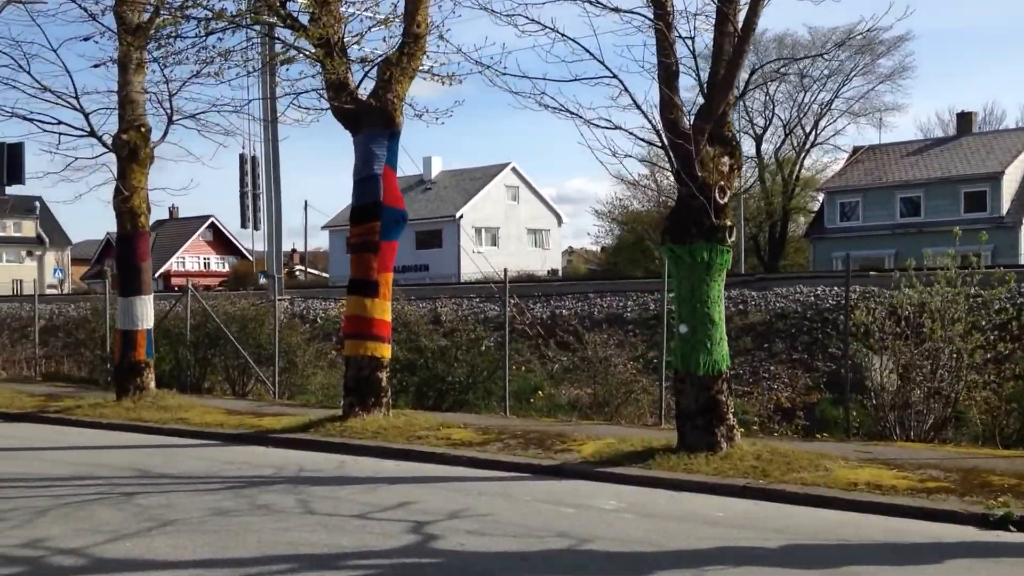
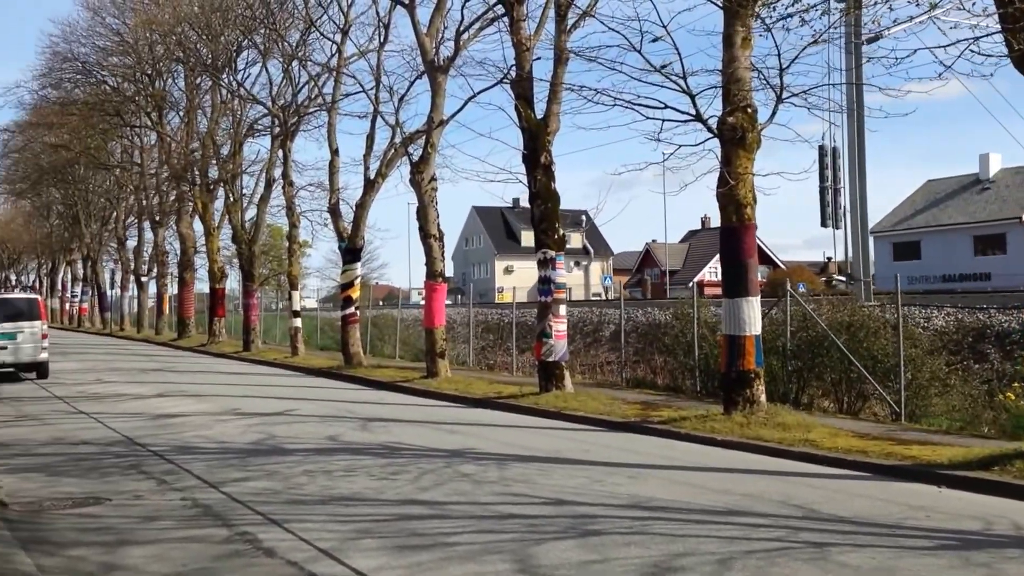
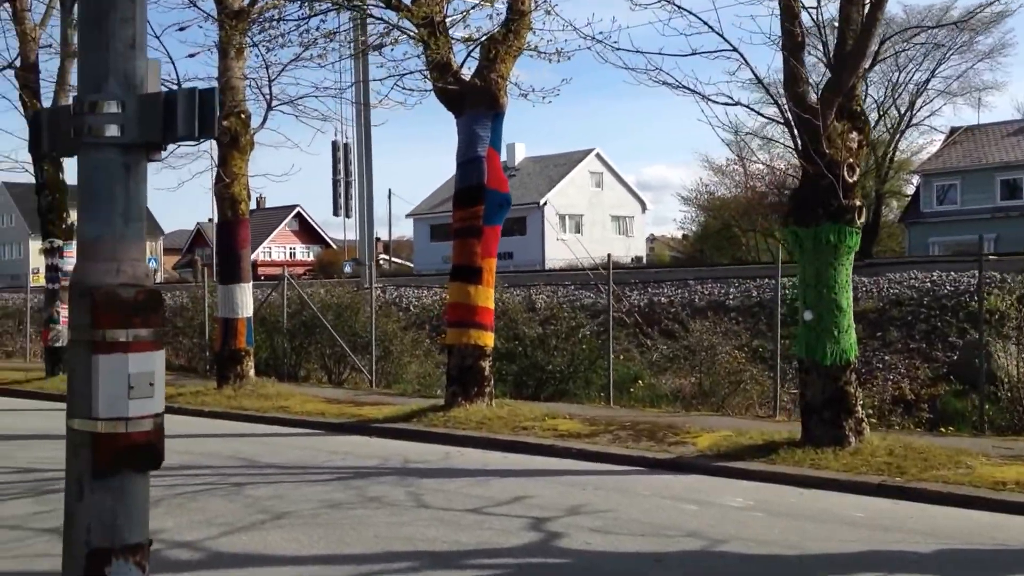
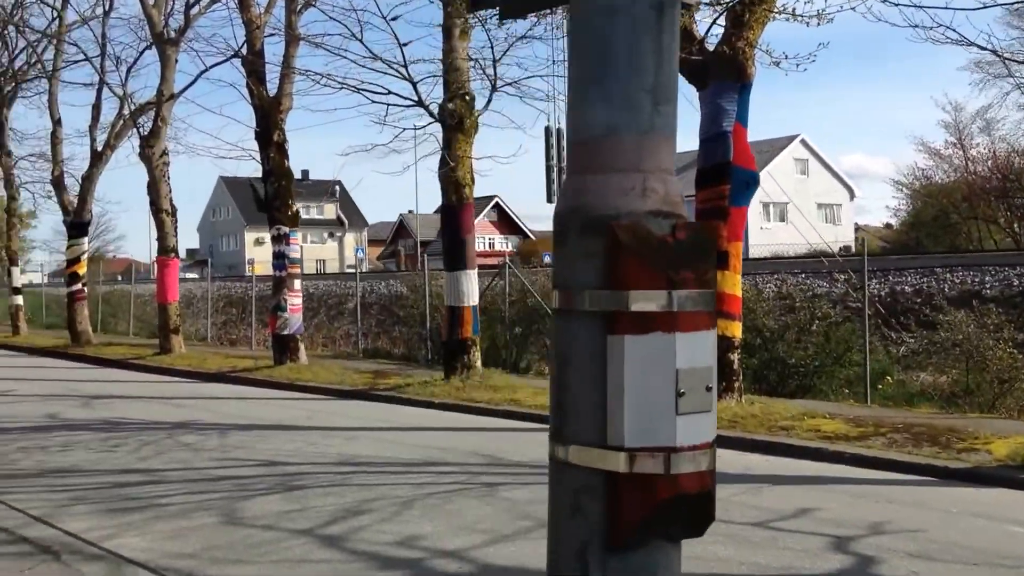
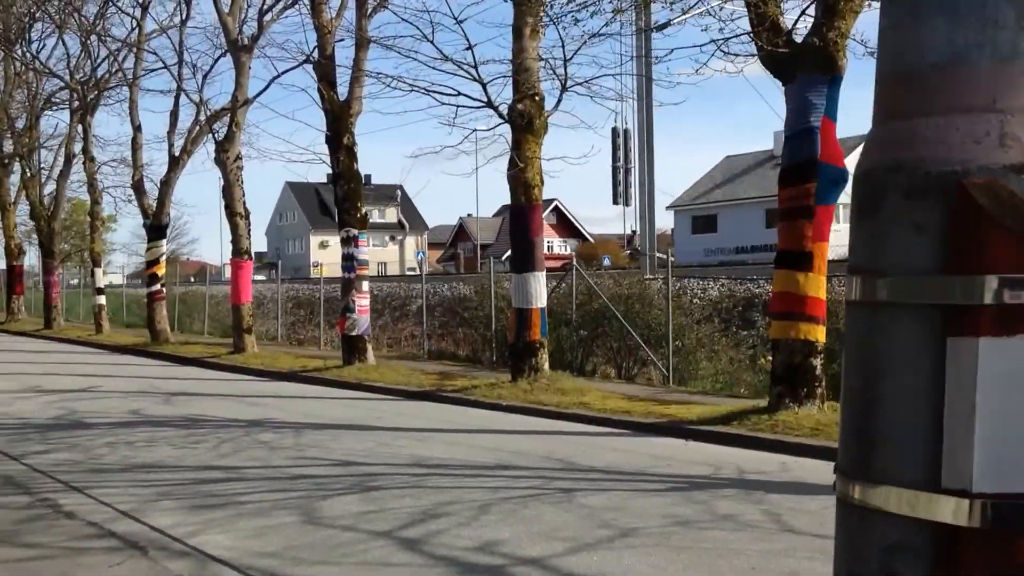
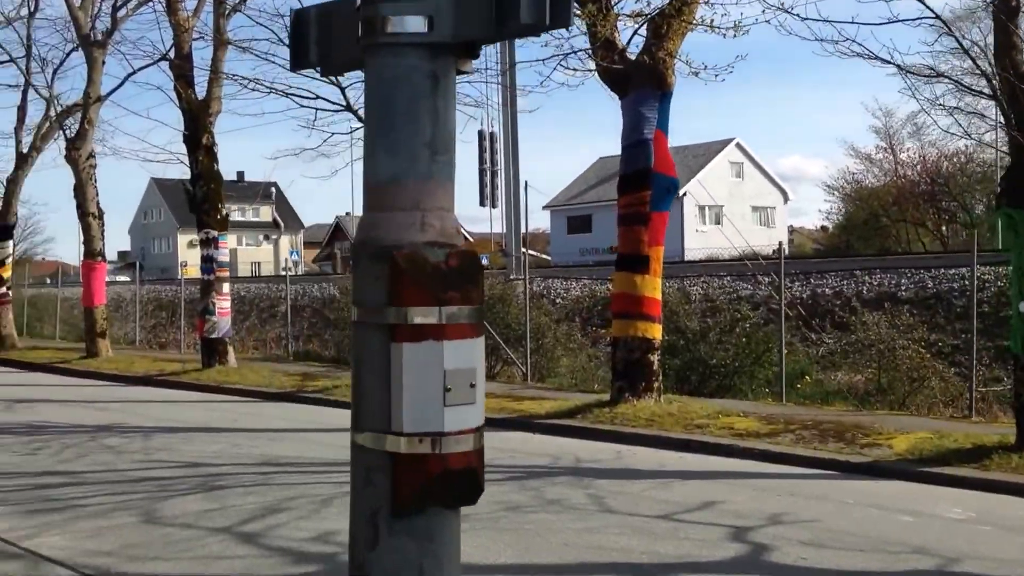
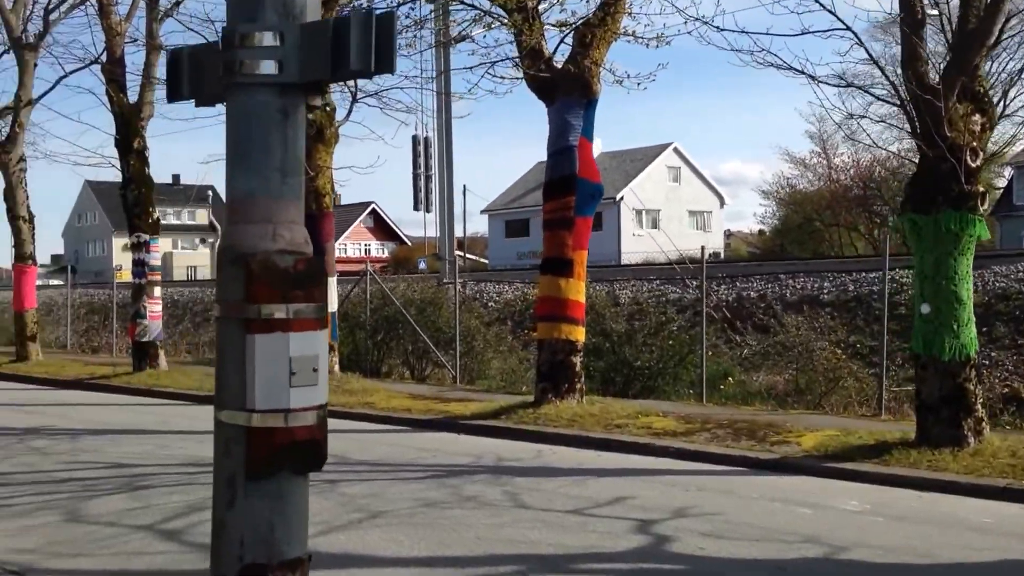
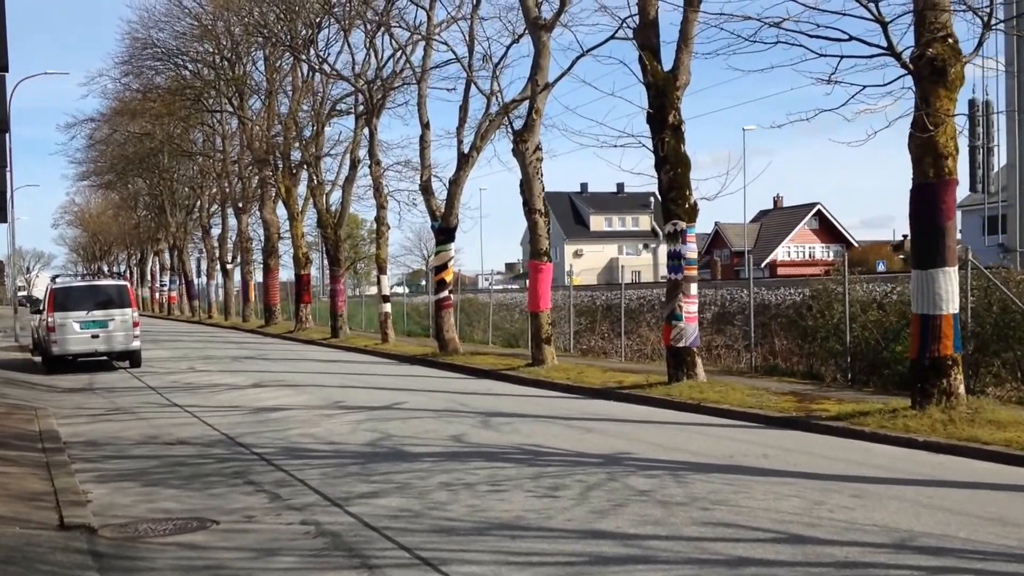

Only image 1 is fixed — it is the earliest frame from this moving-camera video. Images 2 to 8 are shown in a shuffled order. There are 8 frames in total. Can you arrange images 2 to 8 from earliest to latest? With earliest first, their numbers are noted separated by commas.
3, 7, 6, 4, 5, 2, 8
